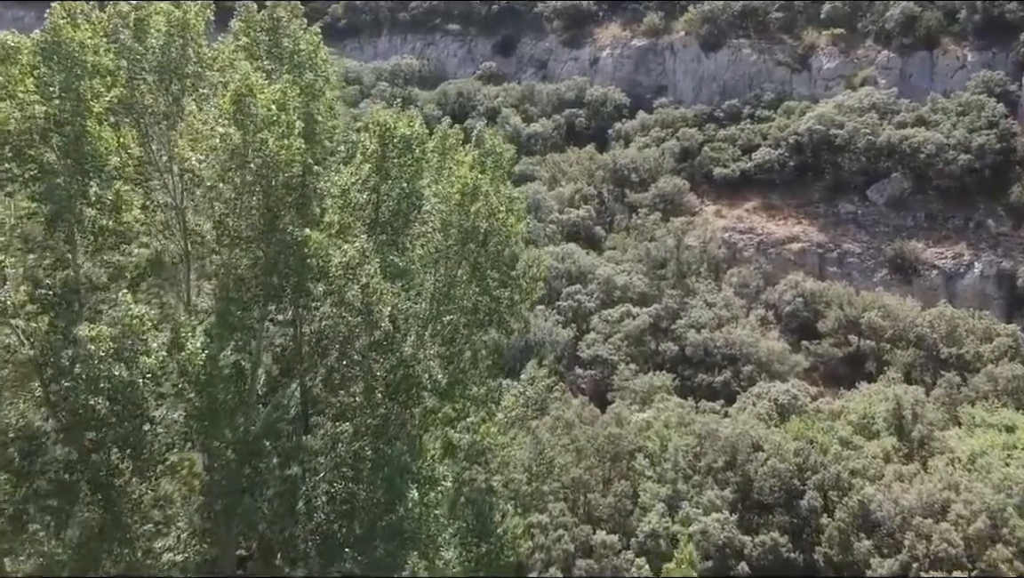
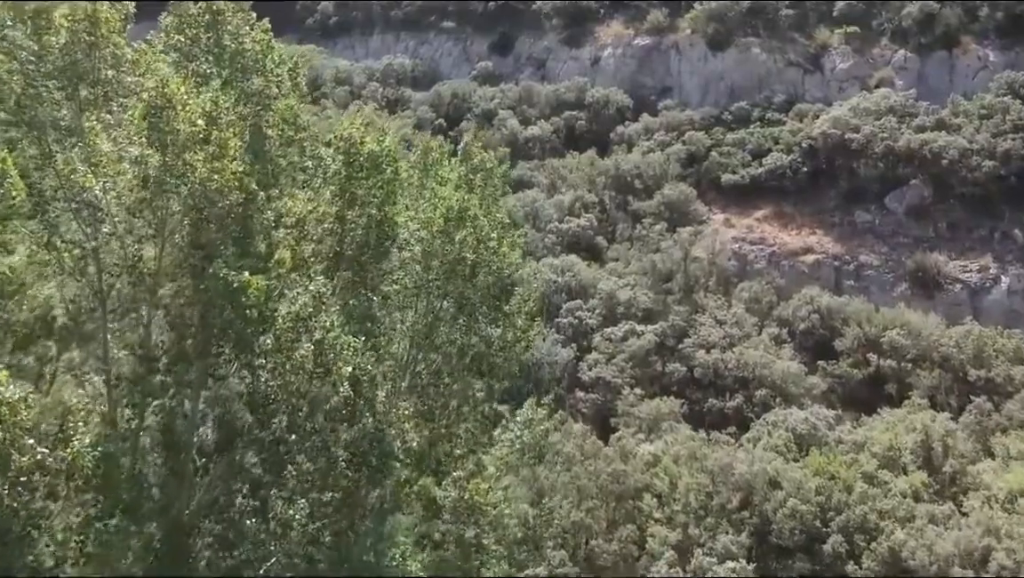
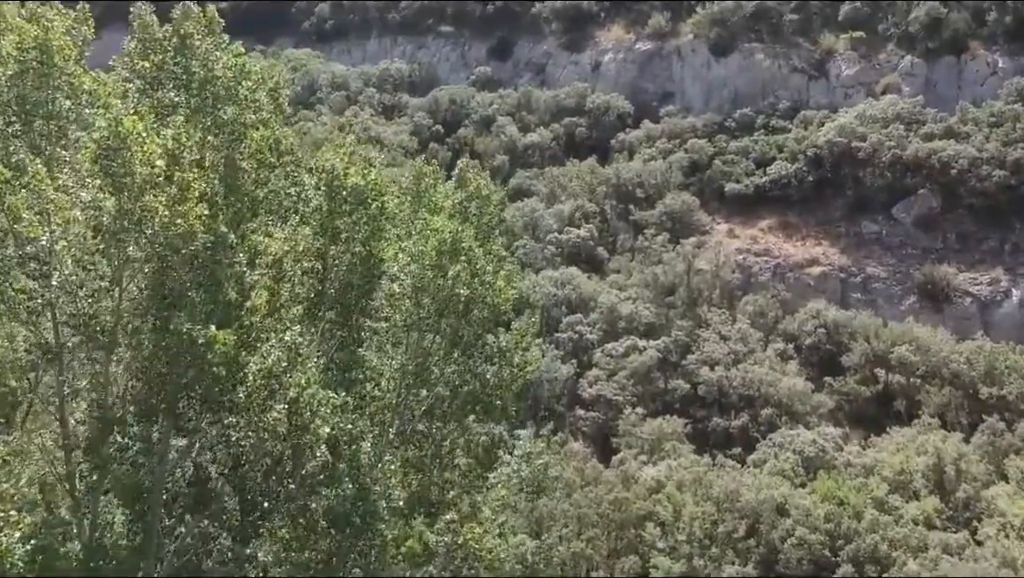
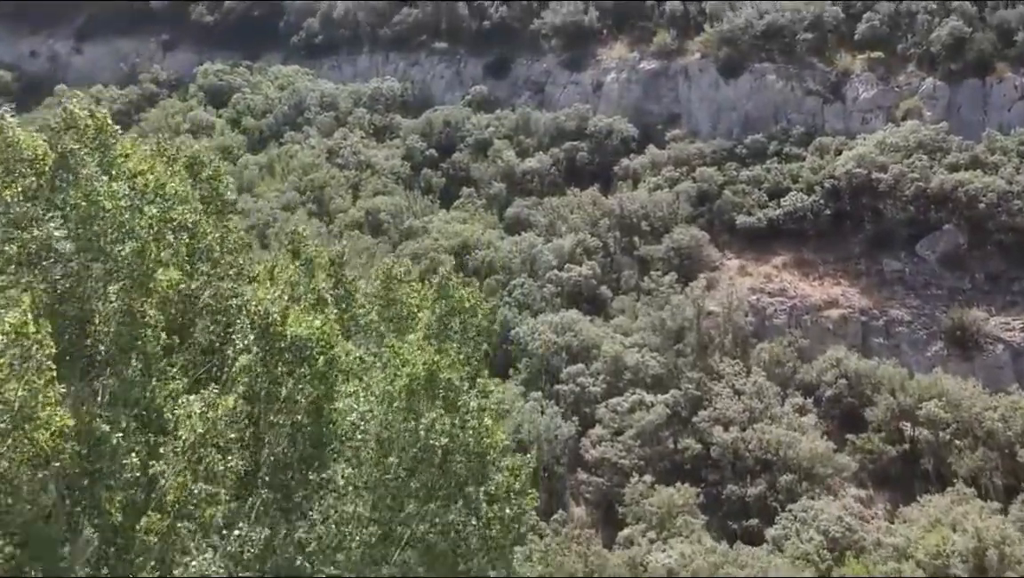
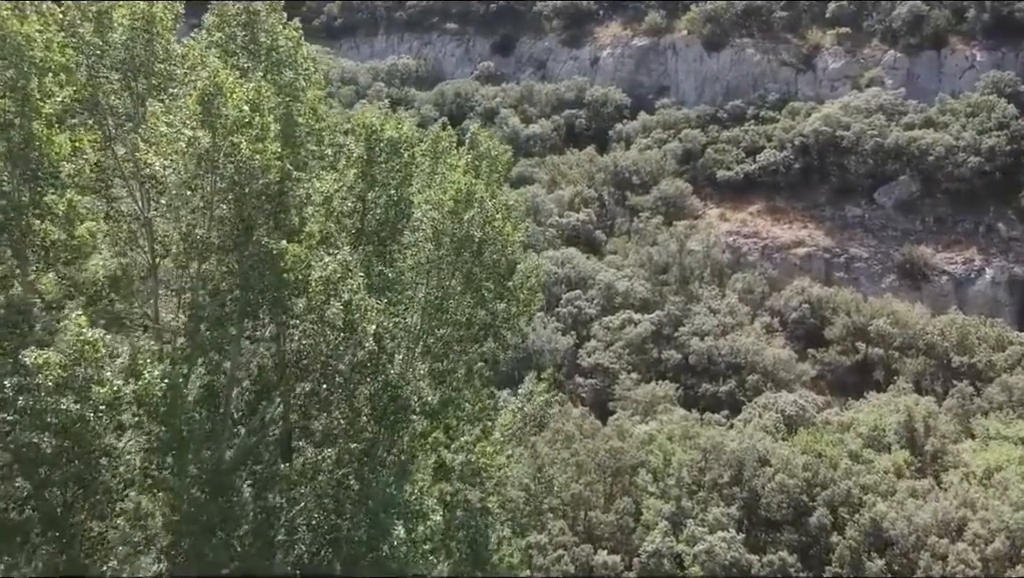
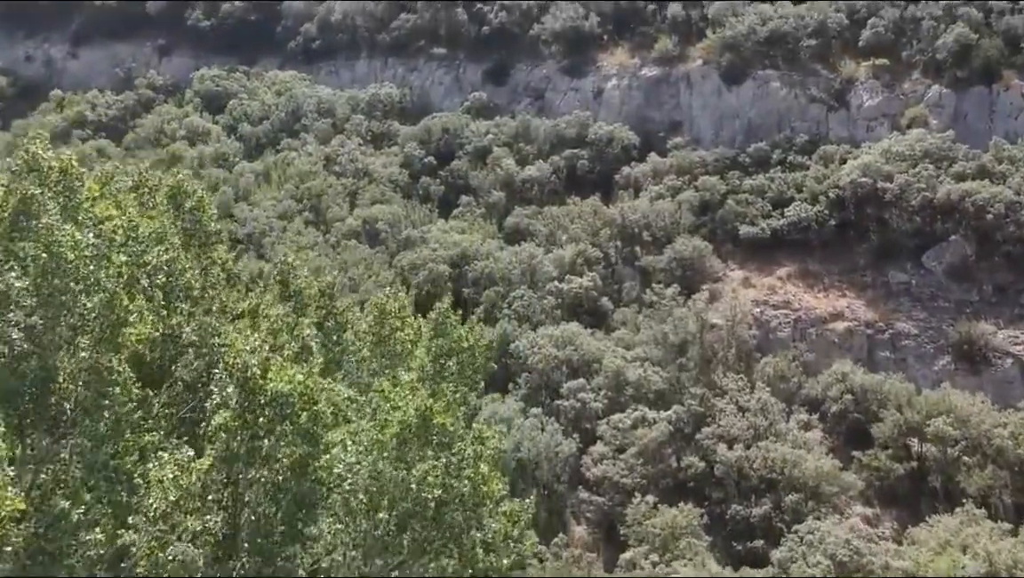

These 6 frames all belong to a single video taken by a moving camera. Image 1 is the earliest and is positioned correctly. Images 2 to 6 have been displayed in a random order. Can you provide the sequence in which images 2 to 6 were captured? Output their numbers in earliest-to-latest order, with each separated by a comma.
5, 2, 3, 4, 6
